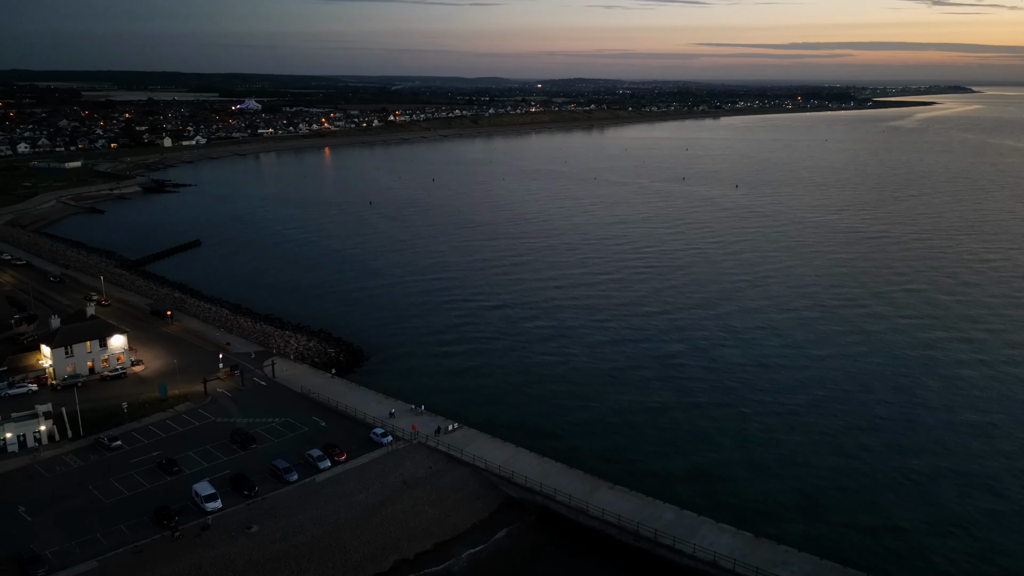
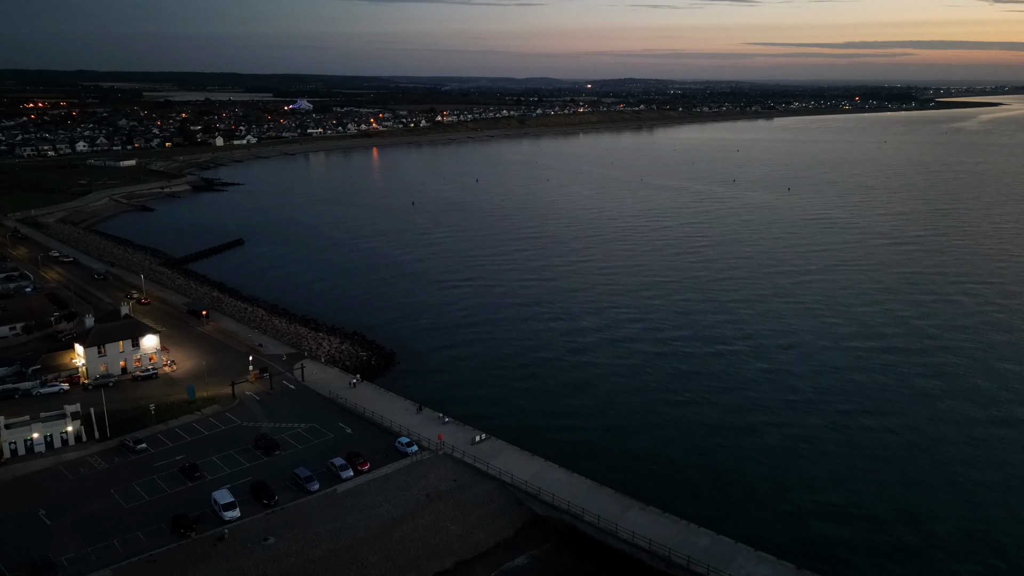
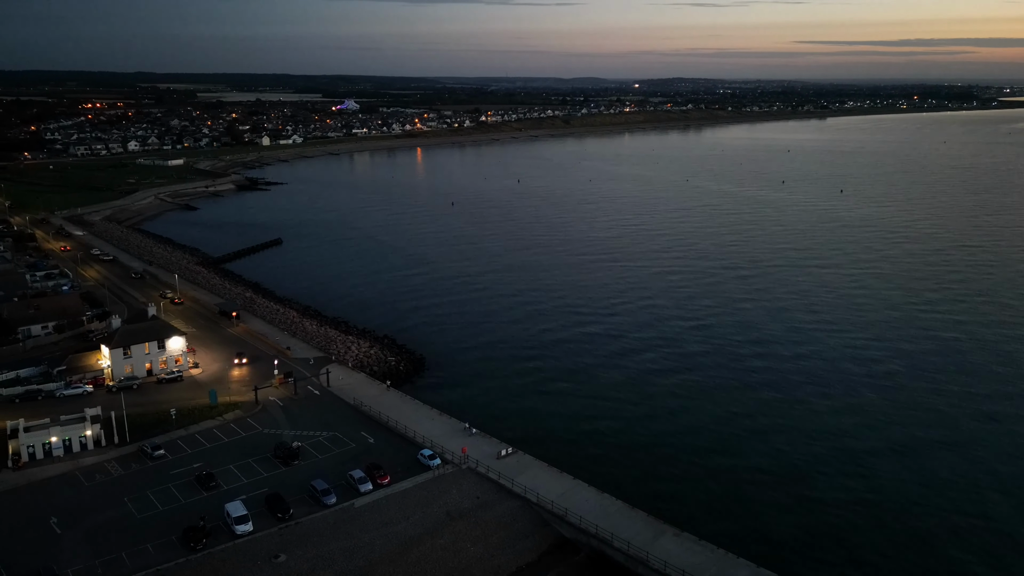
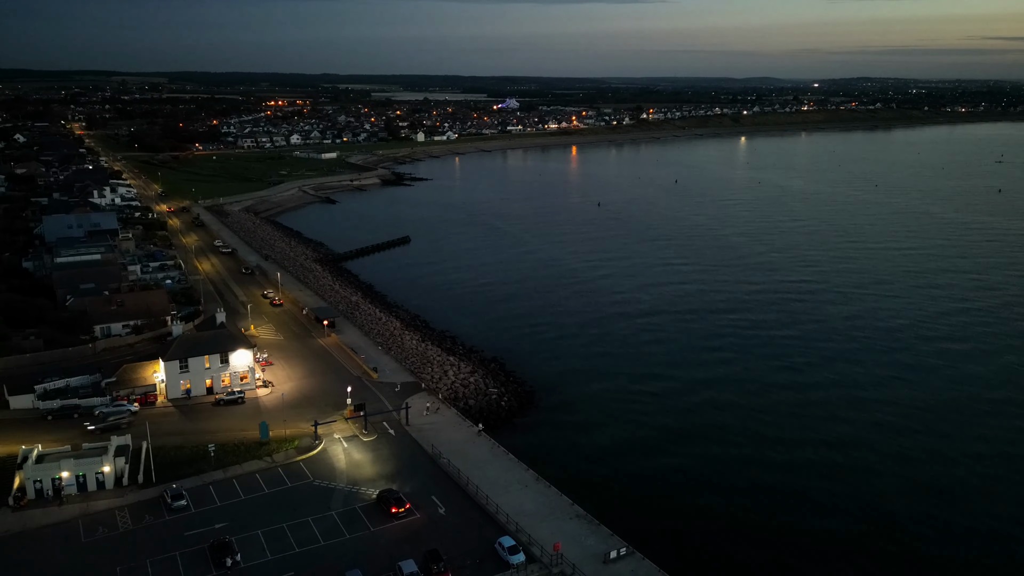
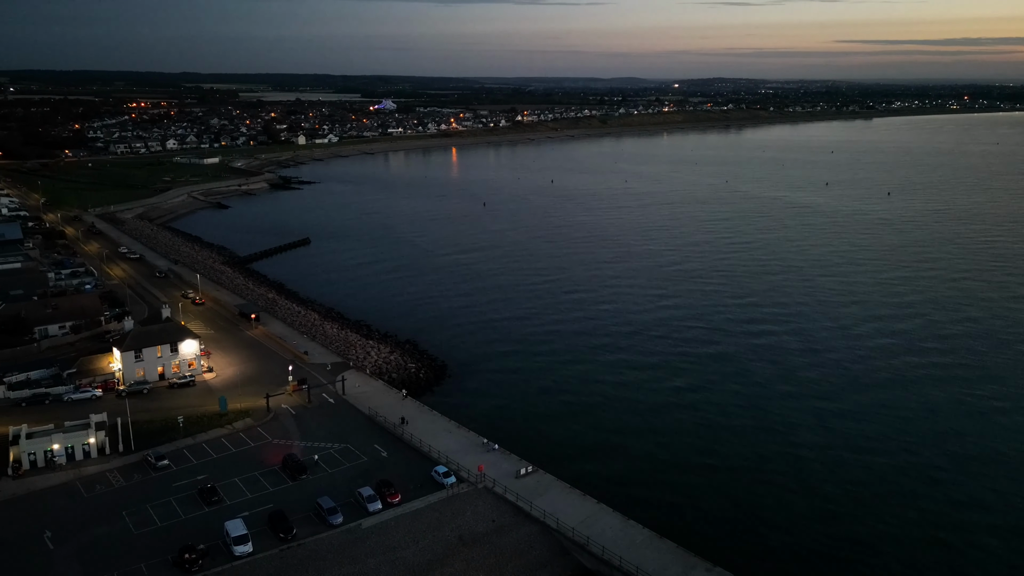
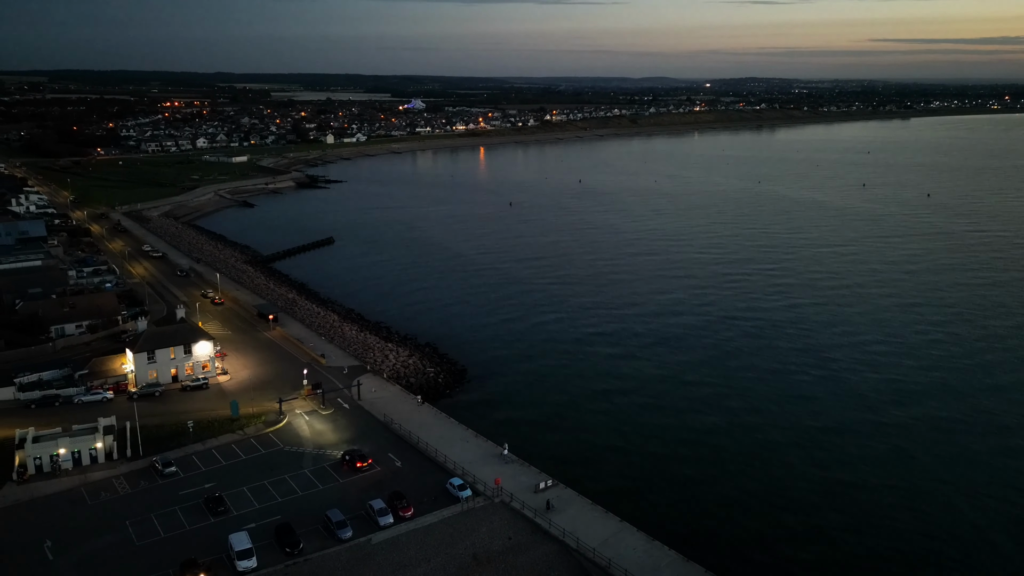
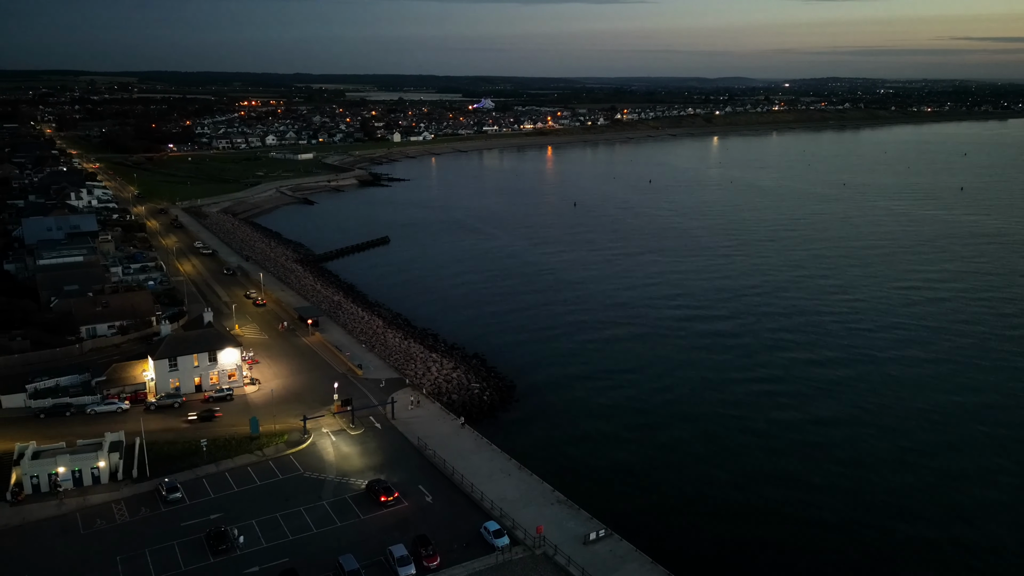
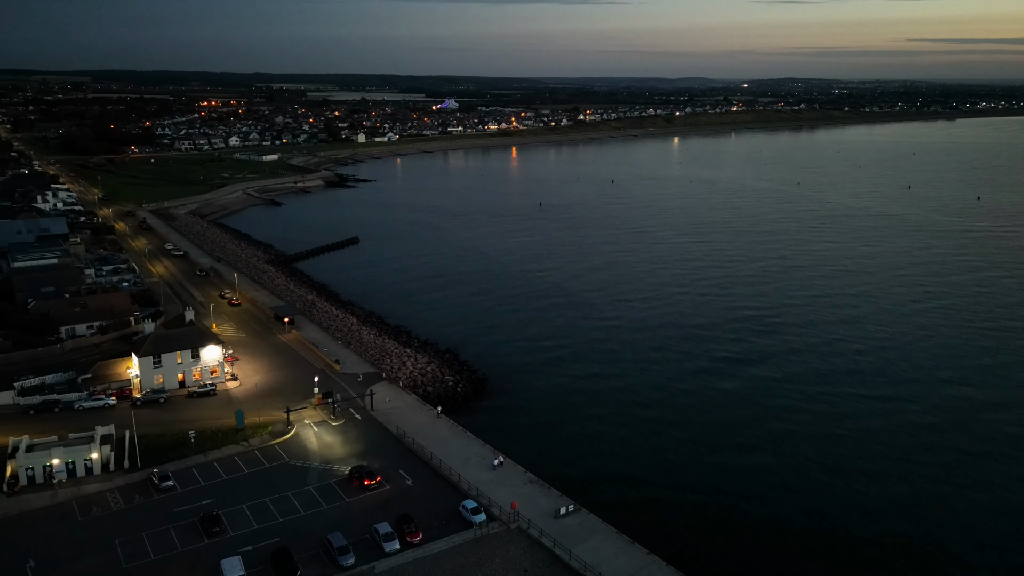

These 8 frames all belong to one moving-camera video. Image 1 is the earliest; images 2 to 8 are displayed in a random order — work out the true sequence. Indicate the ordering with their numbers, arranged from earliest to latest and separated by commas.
2, 3, 5, 6, 8, 7, 4
